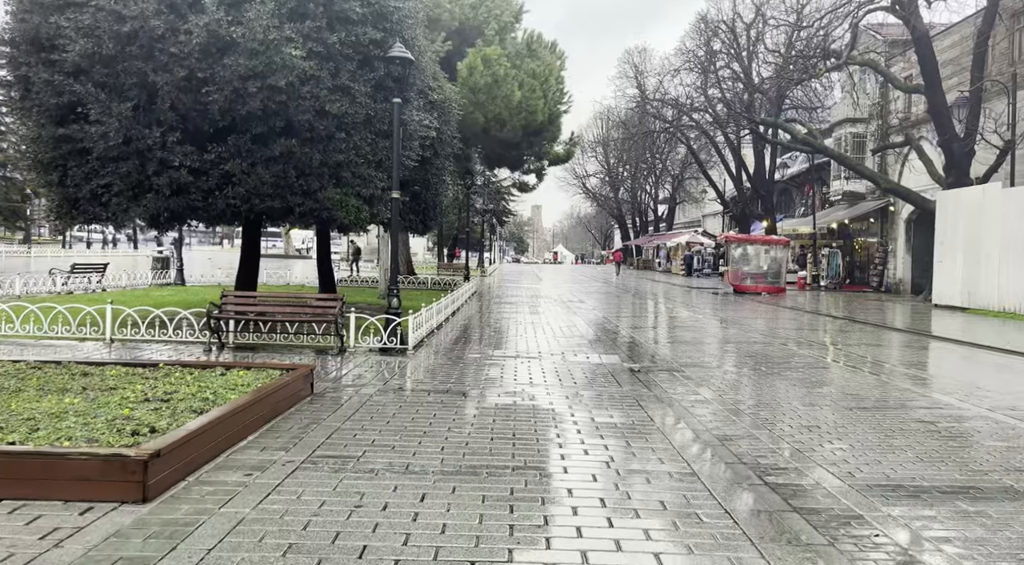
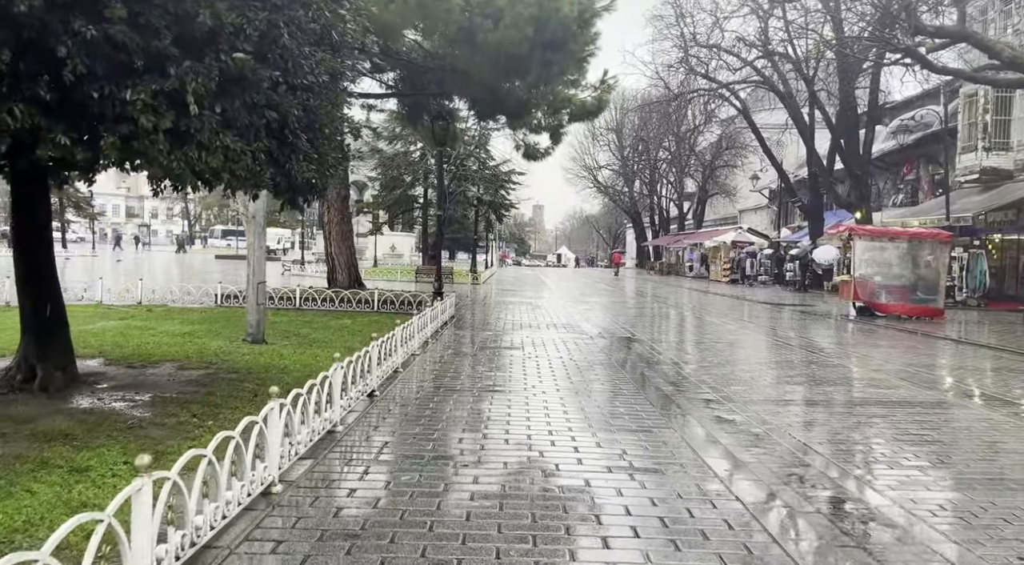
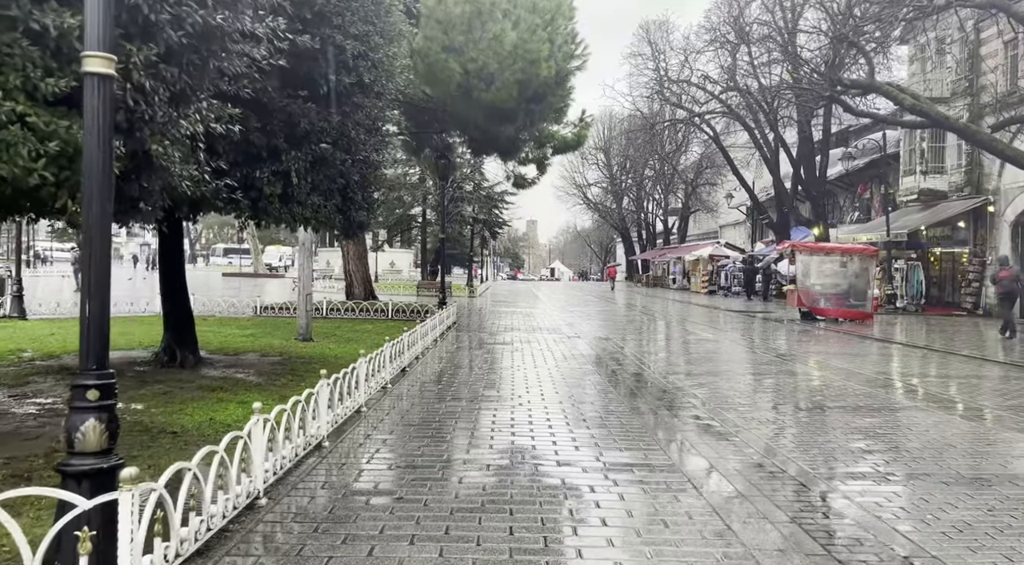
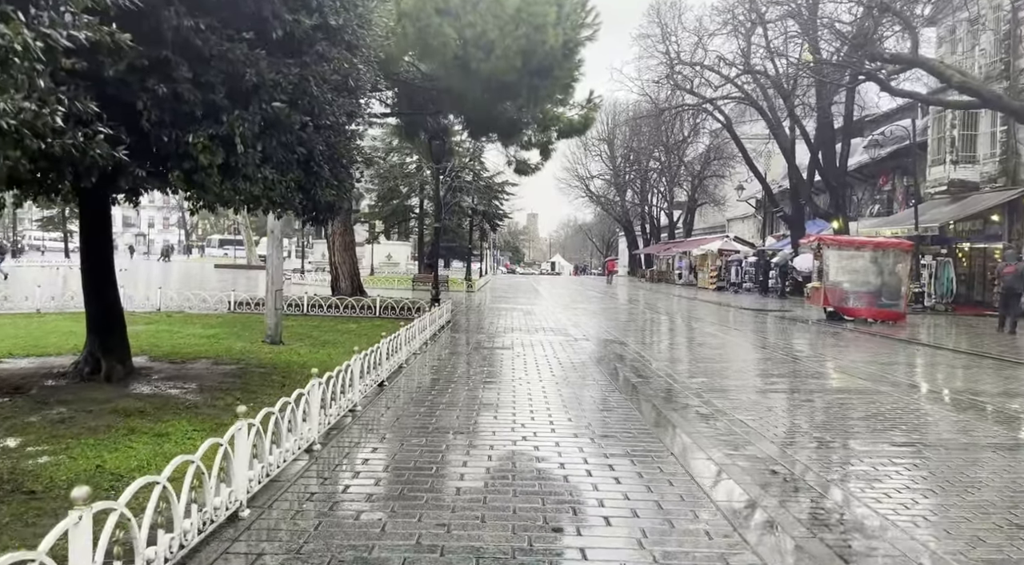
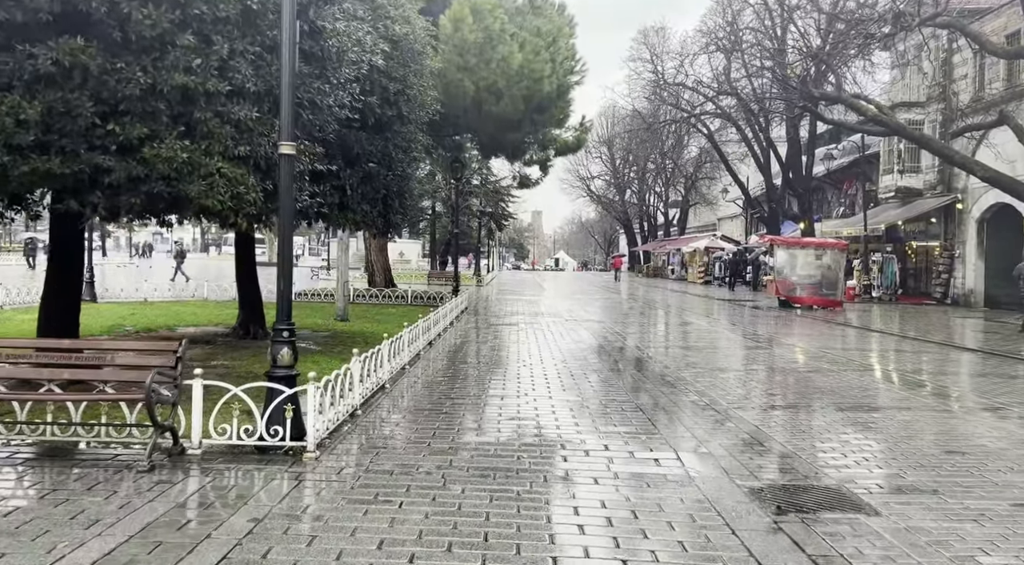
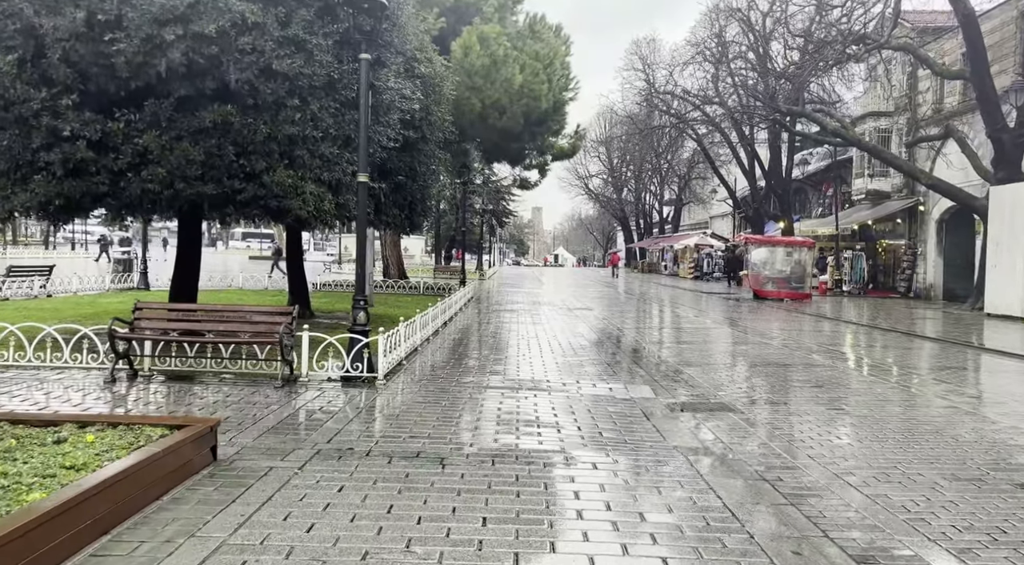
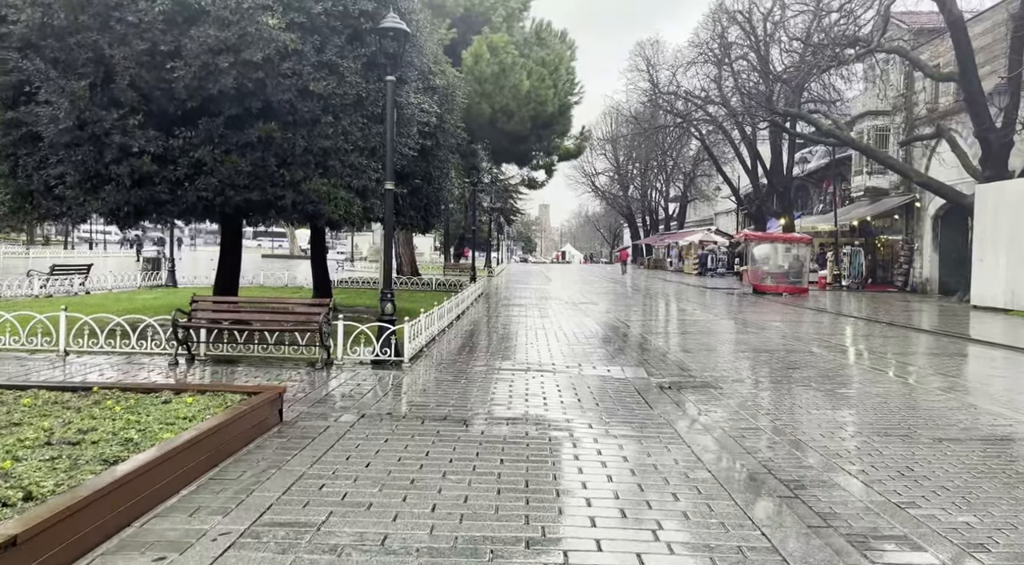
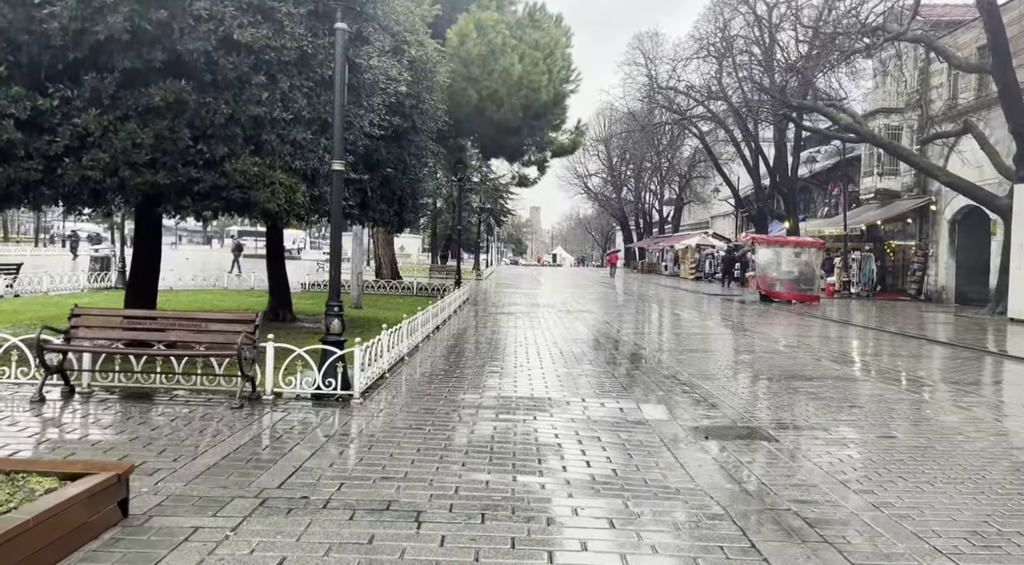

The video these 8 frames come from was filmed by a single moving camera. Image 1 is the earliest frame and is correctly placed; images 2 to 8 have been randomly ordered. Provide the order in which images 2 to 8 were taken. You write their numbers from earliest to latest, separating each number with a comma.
7, 6, 8, 5, 3, 4, 2
